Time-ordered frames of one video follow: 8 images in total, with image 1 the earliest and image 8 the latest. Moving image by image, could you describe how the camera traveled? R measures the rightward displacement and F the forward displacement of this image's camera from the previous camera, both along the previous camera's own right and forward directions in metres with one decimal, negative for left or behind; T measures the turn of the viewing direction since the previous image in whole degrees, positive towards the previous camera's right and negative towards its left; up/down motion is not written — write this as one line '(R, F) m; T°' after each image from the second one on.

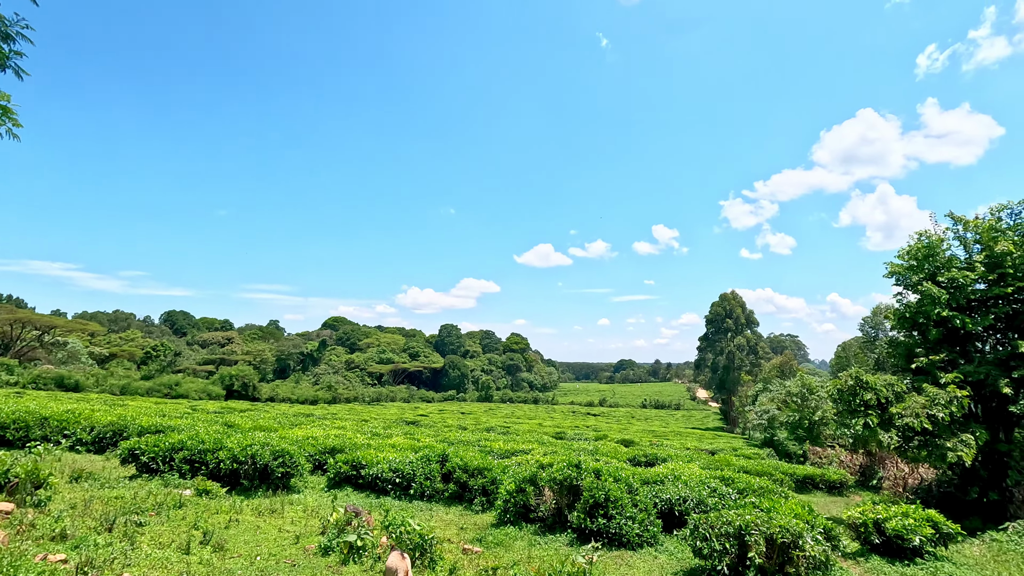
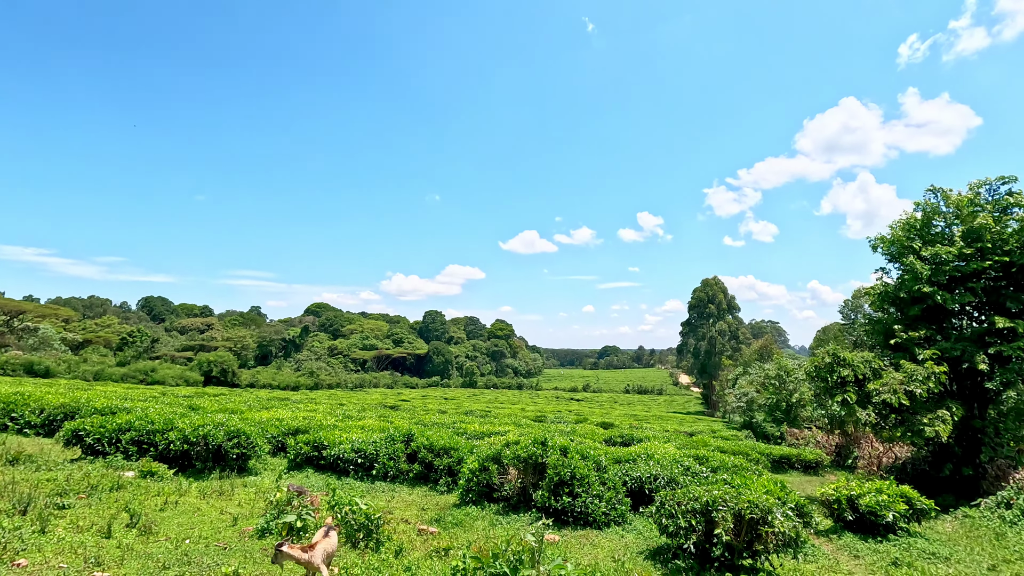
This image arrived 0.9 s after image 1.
(+0.4, +0.5) m; +2°
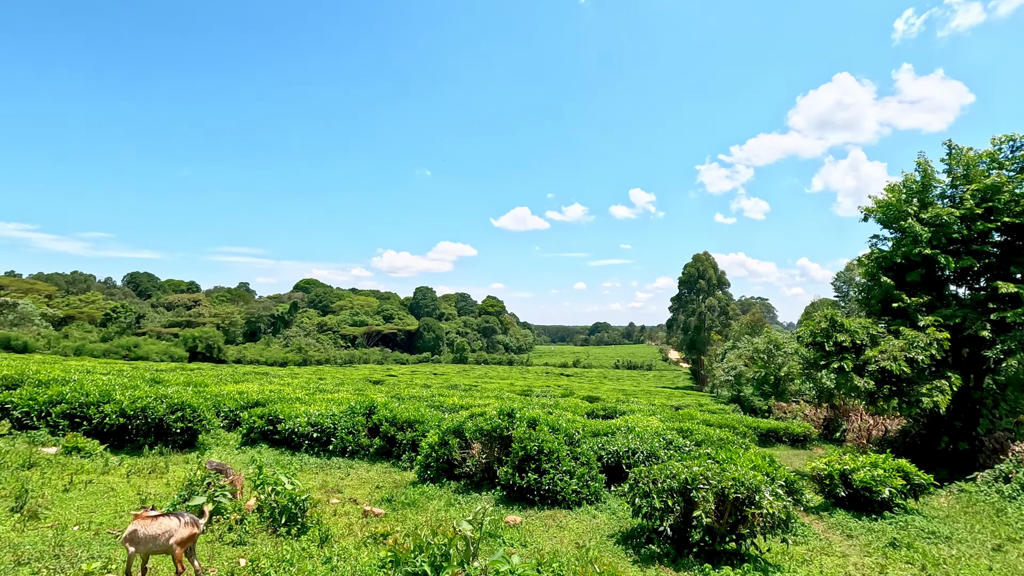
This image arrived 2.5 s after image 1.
(+0.5, +0.9) m; +1°
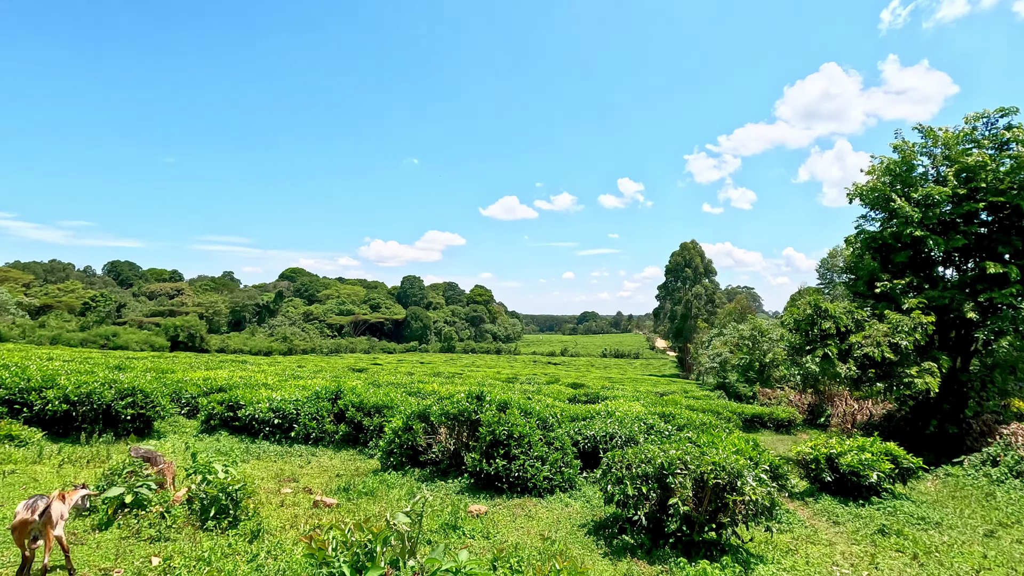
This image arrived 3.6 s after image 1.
(+0.3, +0.5) m; +1°
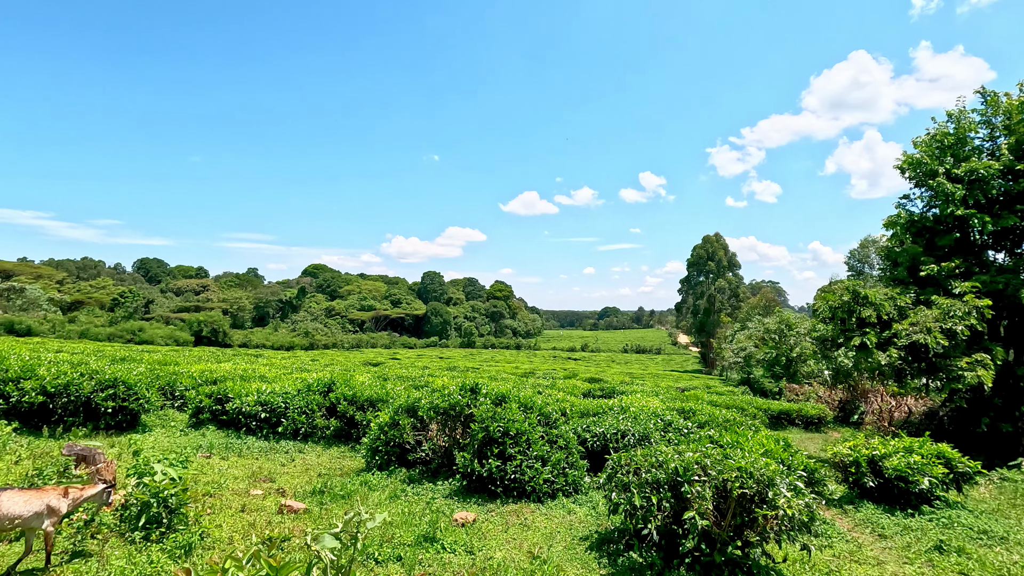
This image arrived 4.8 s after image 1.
(+0.3, +0.7) m; -2°
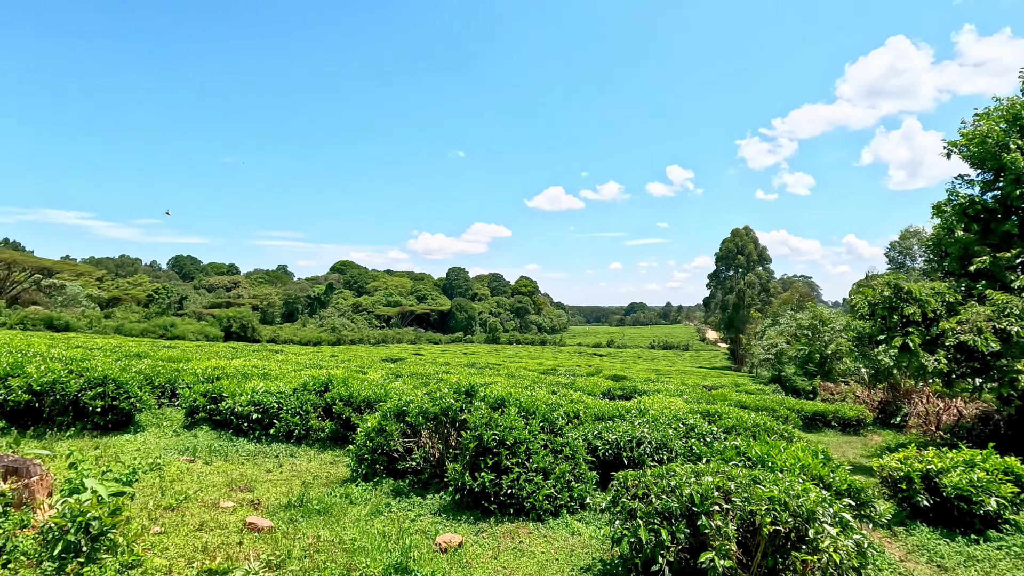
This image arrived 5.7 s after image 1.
(+0.3, +0.7) m; -3°
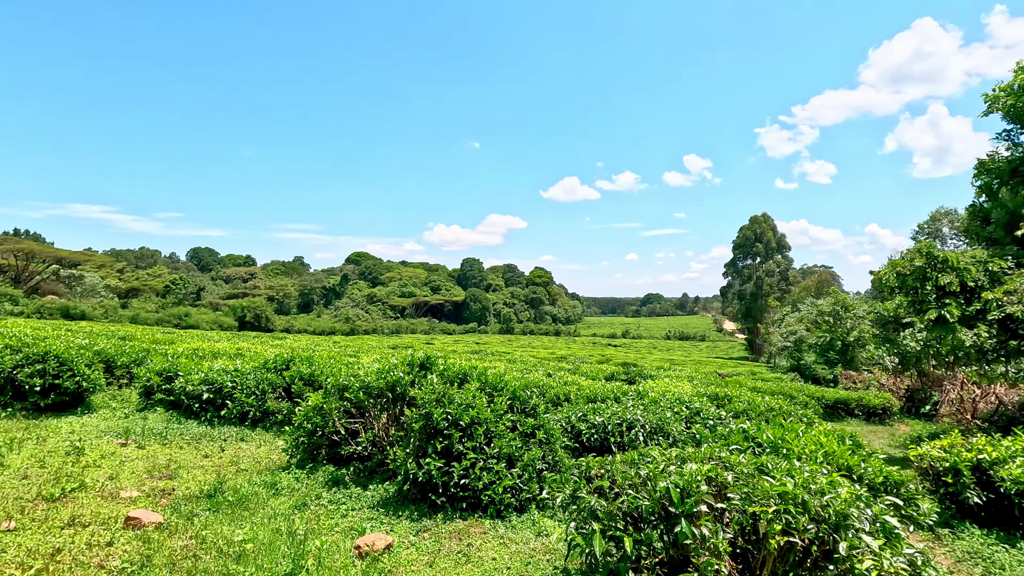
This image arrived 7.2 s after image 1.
(+0.6, +0.9) m; -2°
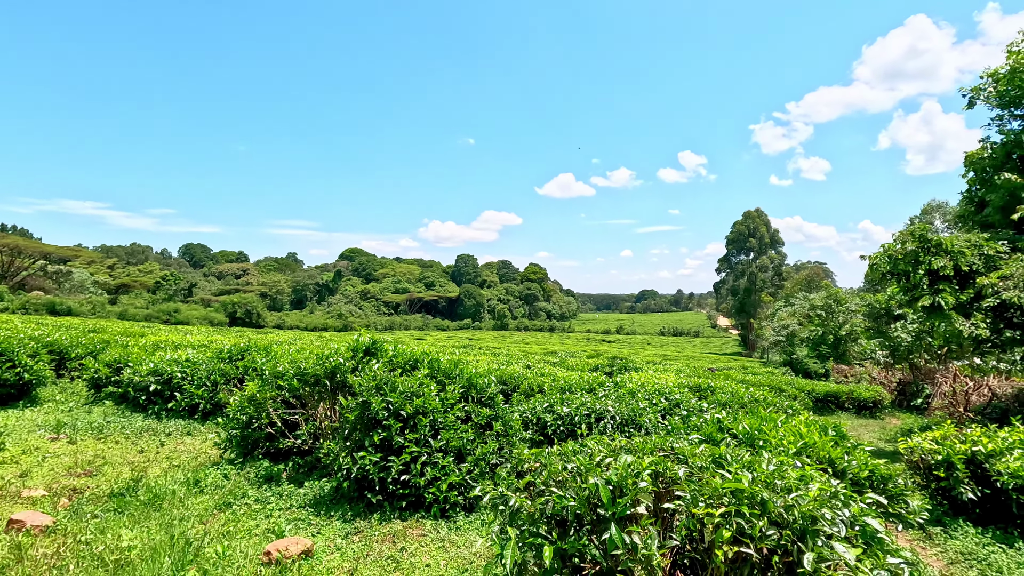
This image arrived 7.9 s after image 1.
(+0.4, +0.4) m; +1°
